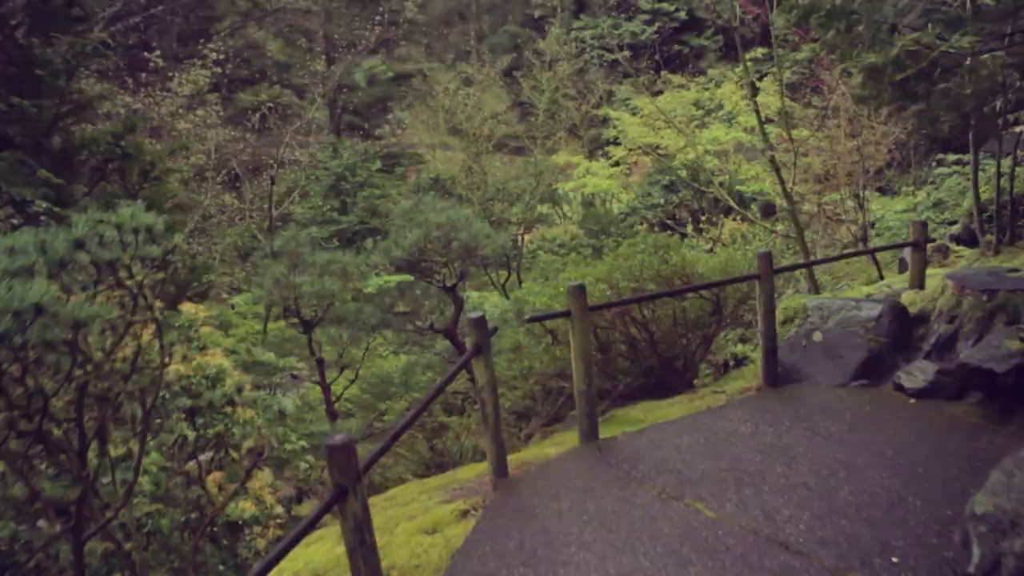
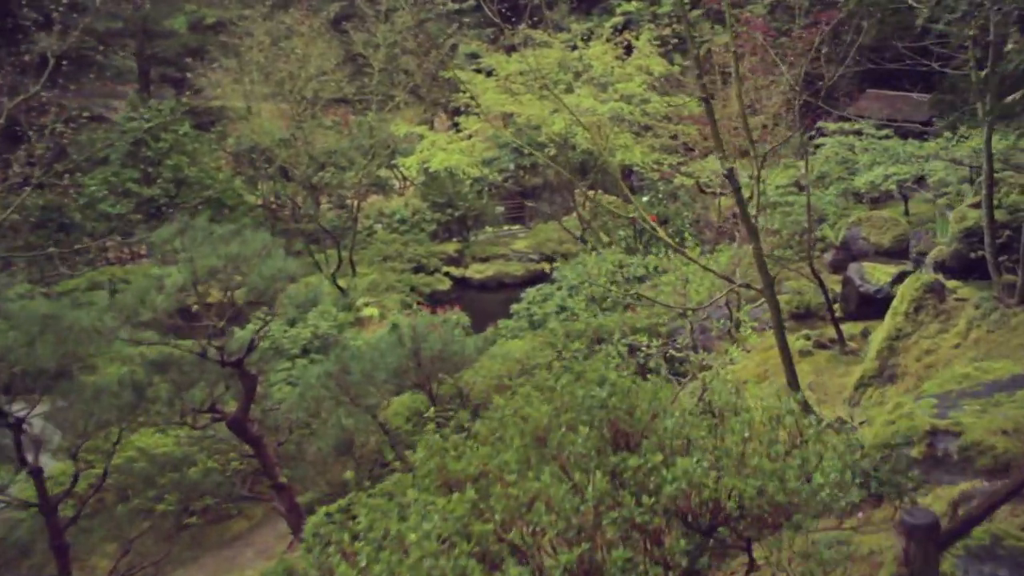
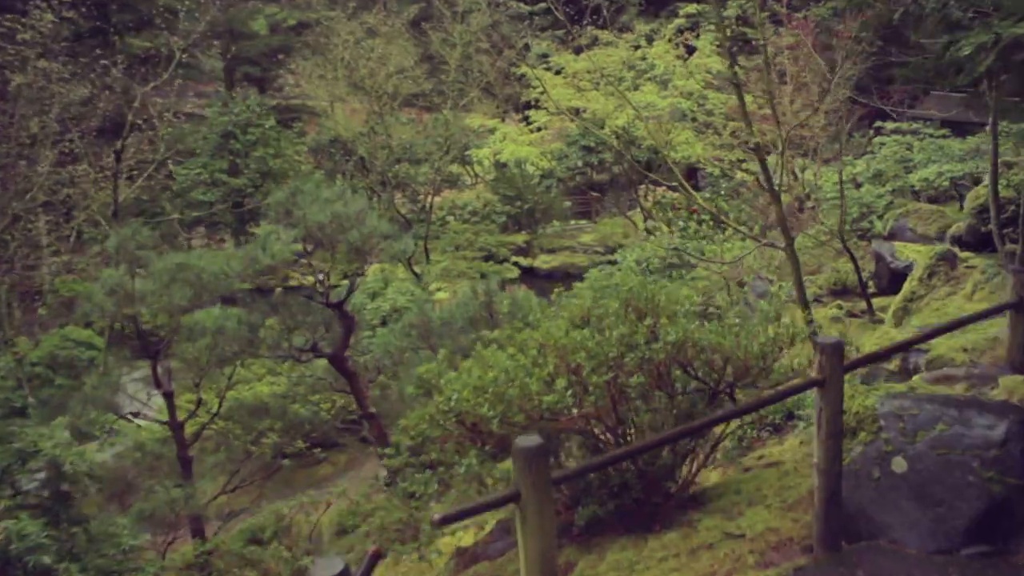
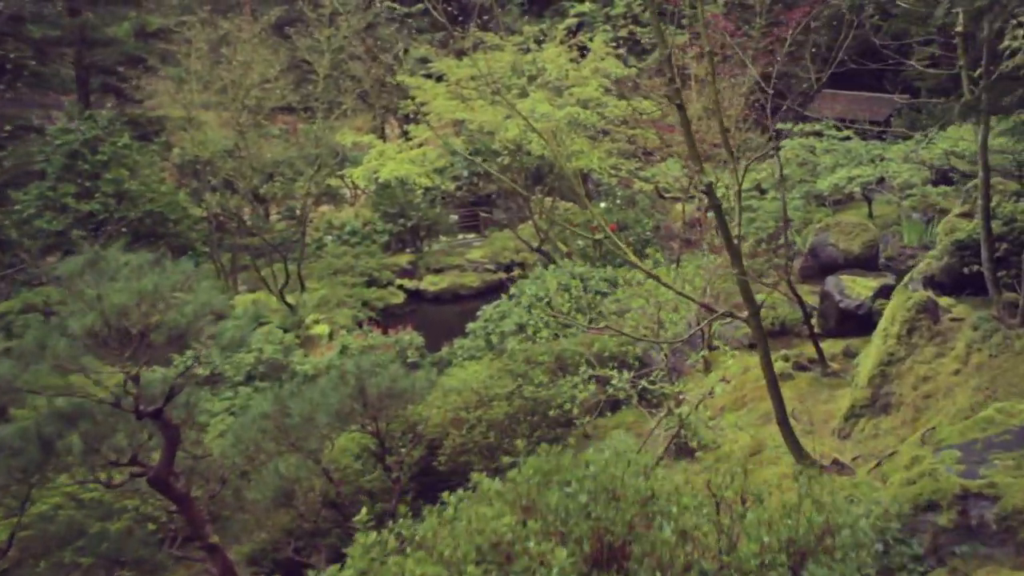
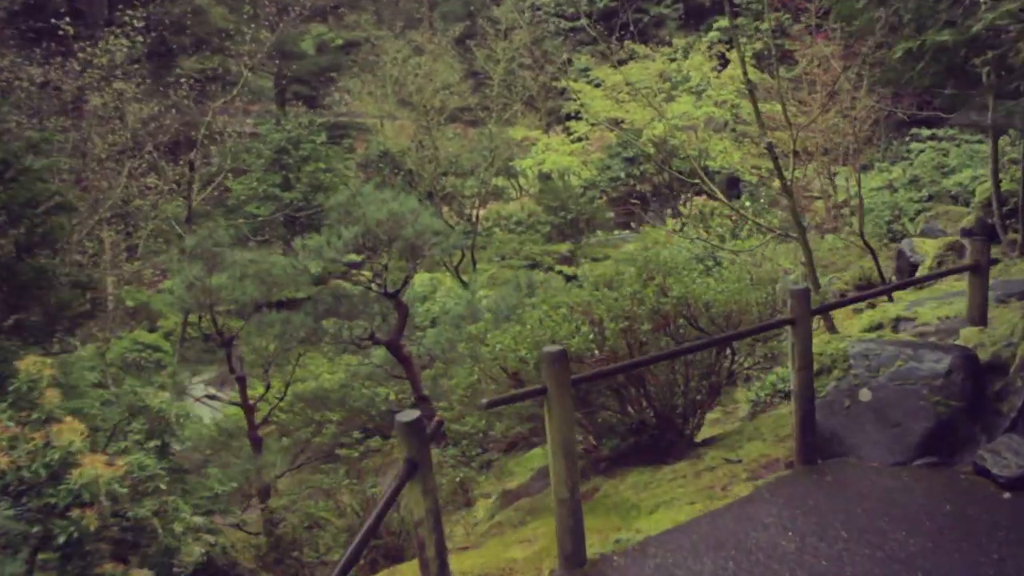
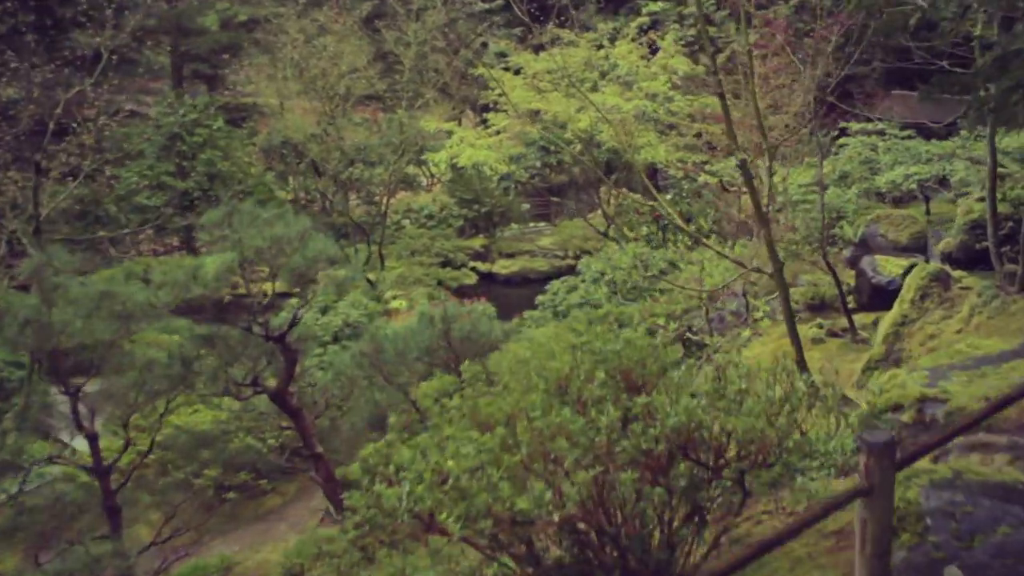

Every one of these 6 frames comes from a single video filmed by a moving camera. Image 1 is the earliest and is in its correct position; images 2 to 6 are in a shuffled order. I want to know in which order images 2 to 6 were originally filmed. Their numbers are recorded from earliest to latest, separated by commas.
5, 3, 6, 2, 4
